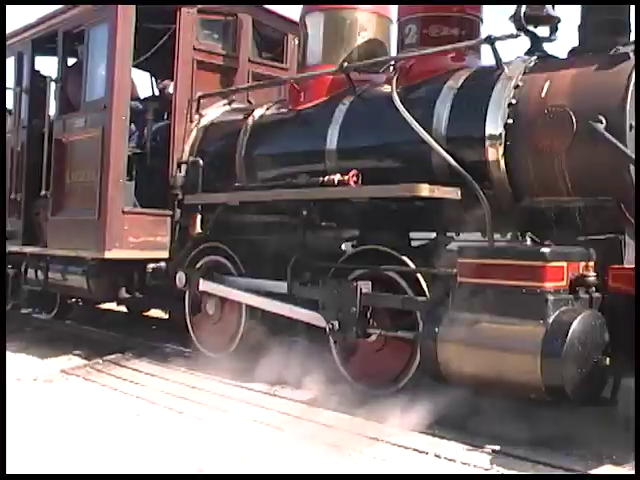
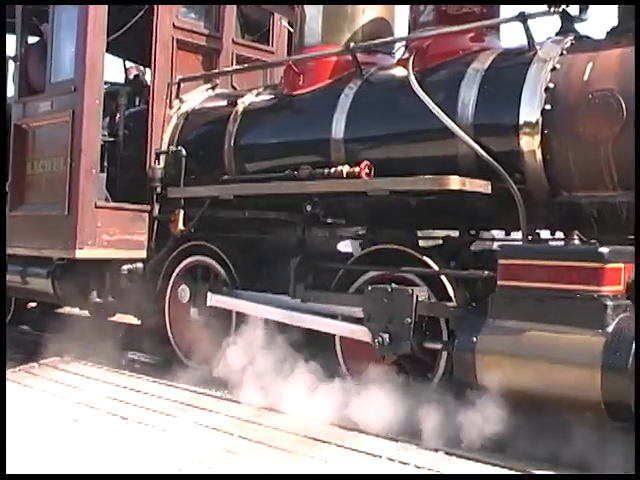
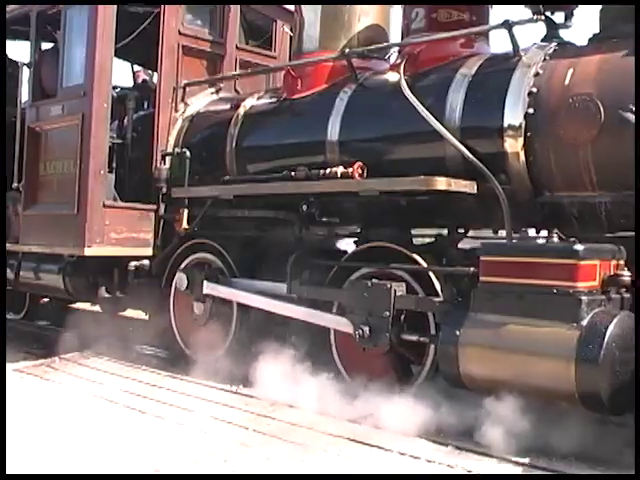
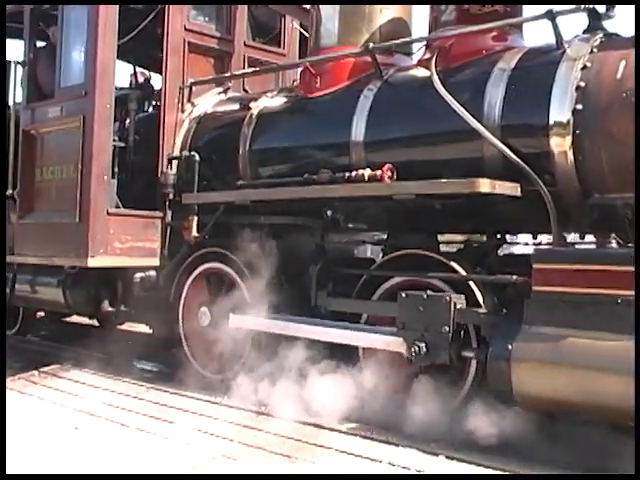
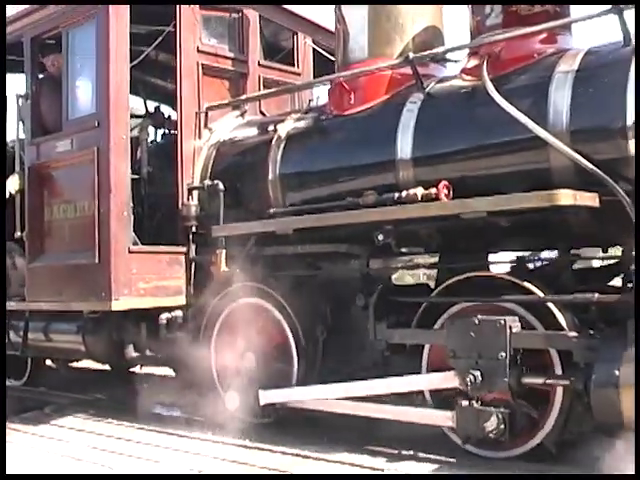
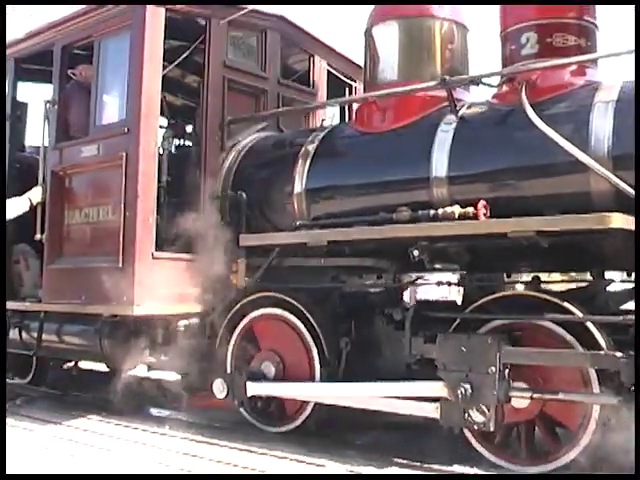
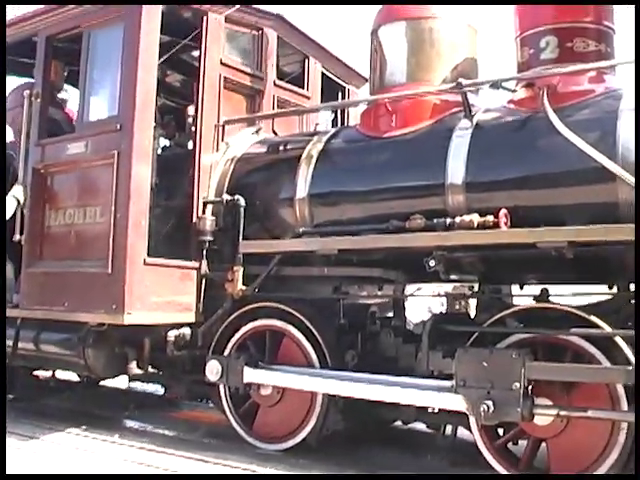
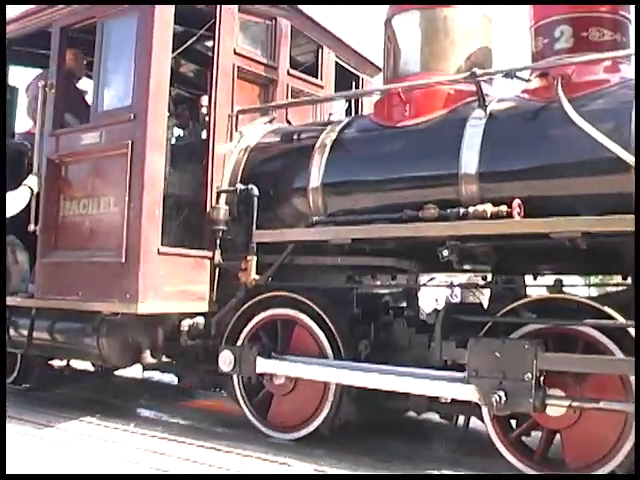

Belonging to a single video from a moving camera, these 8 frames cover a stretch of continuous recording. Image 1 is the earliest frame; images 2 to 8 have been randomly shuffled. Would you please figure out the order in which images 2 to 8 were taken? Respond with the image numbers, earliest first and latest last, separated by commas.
3, 2, 4, 5, 6, 8, 7
